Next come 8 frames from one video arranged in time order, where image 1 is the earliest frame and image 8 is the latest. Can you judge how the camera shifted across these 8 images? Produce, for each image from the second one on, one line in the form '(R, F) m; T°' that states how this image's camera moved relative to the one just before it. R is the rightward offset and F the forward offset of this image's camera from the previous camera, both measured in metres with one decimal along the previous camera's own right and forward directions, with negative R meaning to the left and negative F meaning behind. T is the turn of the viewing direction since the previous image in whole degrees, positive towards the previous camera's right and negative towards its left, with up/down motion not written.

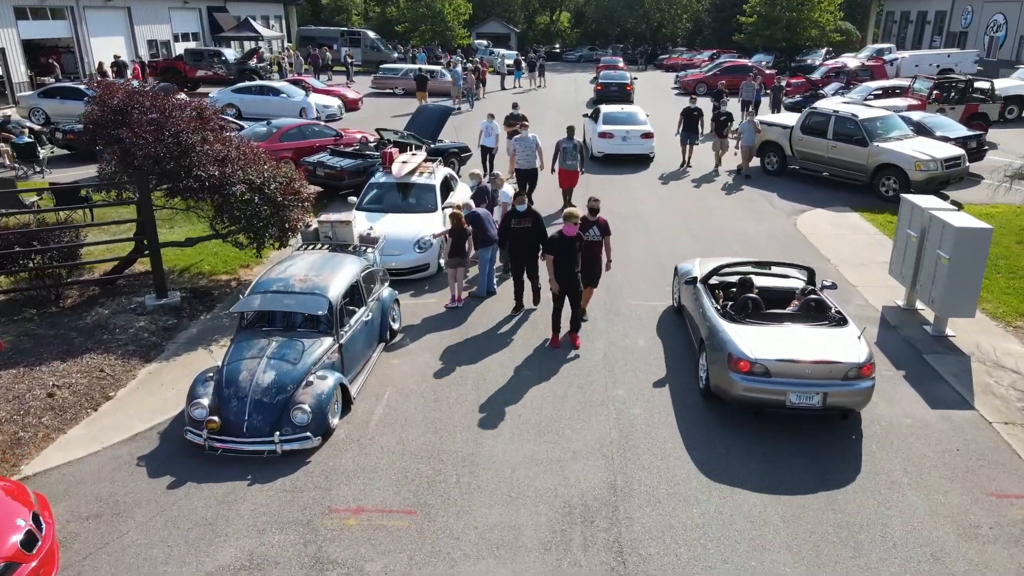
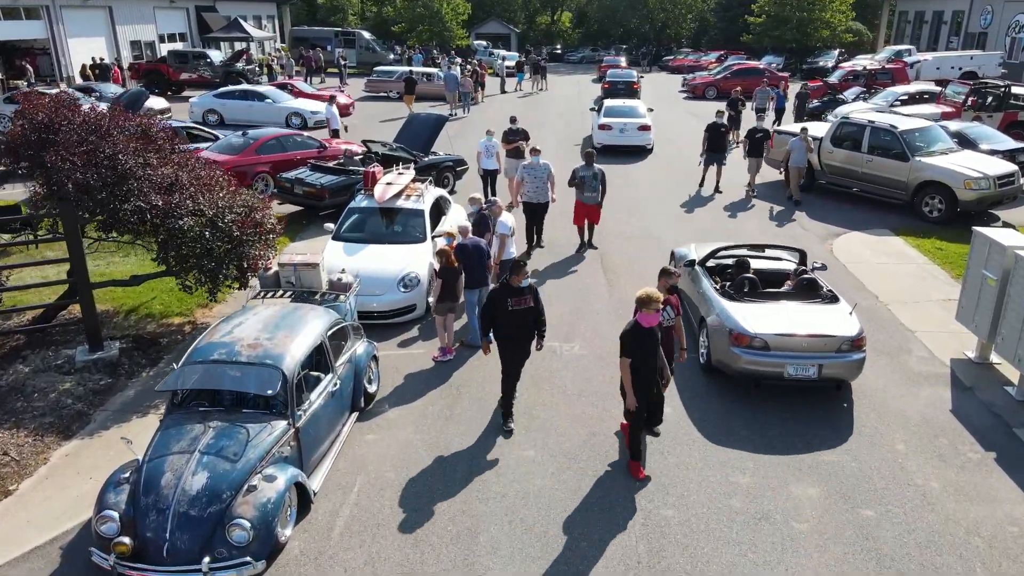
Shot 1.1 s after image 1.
(0.0, +1.6) m; 0°
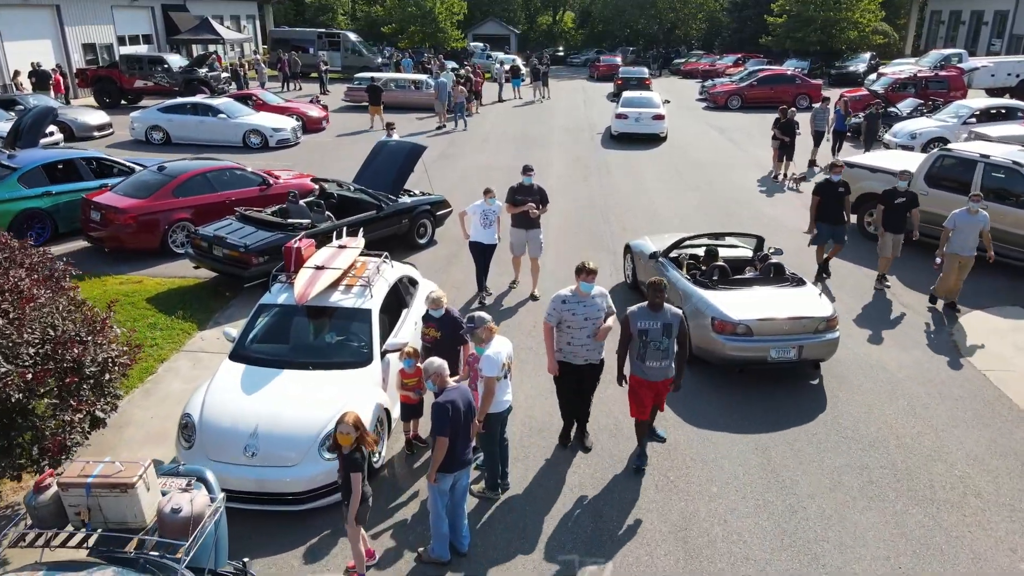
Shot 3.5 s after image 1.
(+0.1, +3.7) m; 0°
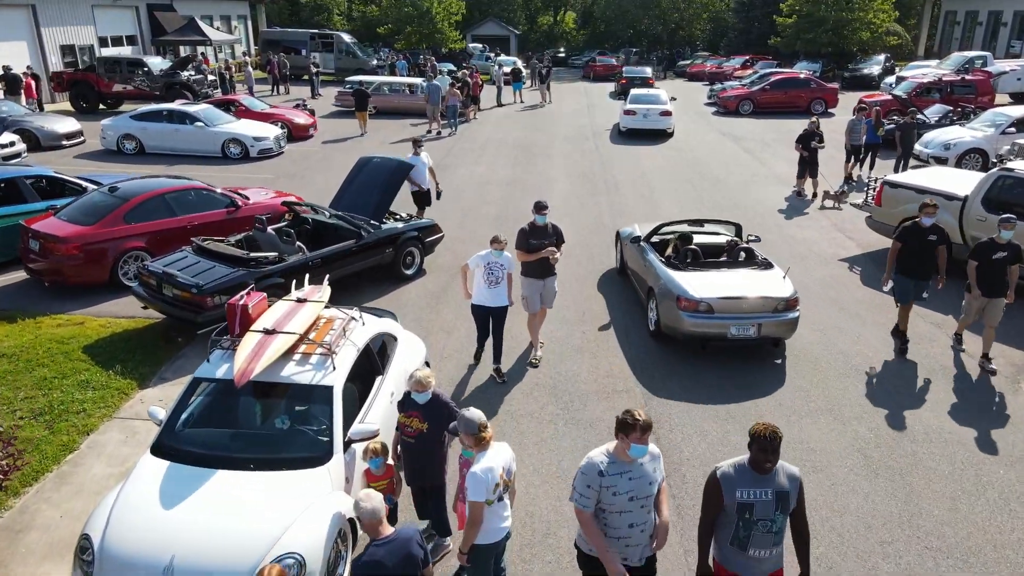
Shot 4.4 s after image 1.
(0.0, +1.5) m; 0°
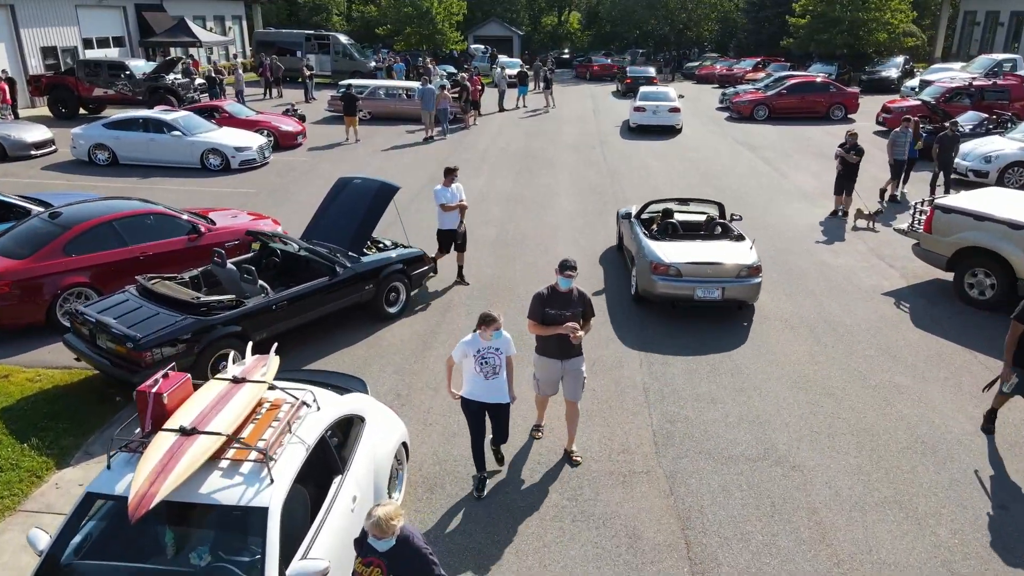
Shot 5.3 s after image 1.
(+0.1, +1.4) m; 0°
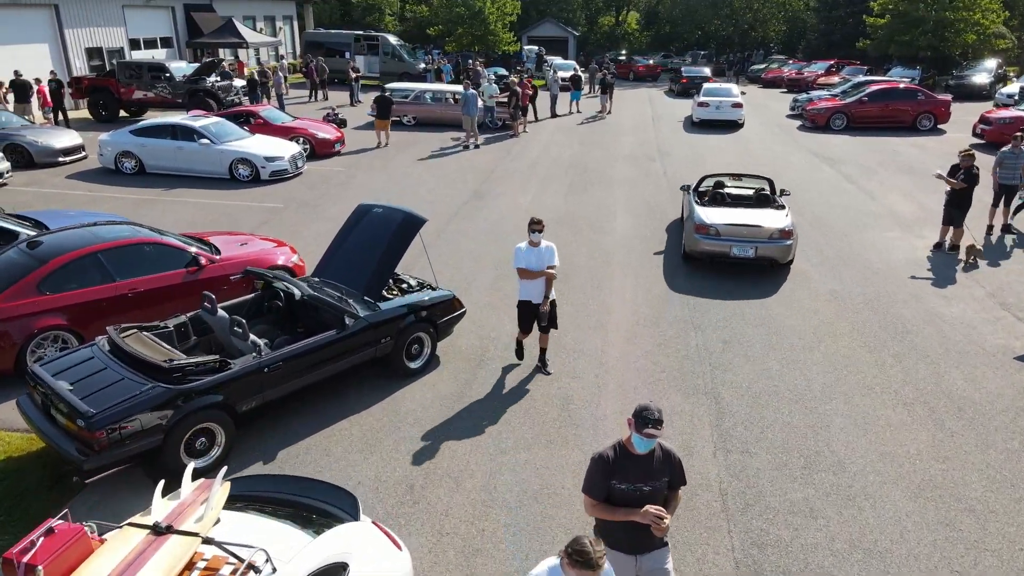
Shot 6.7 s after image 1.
(0.0, +1.6) m; -4°
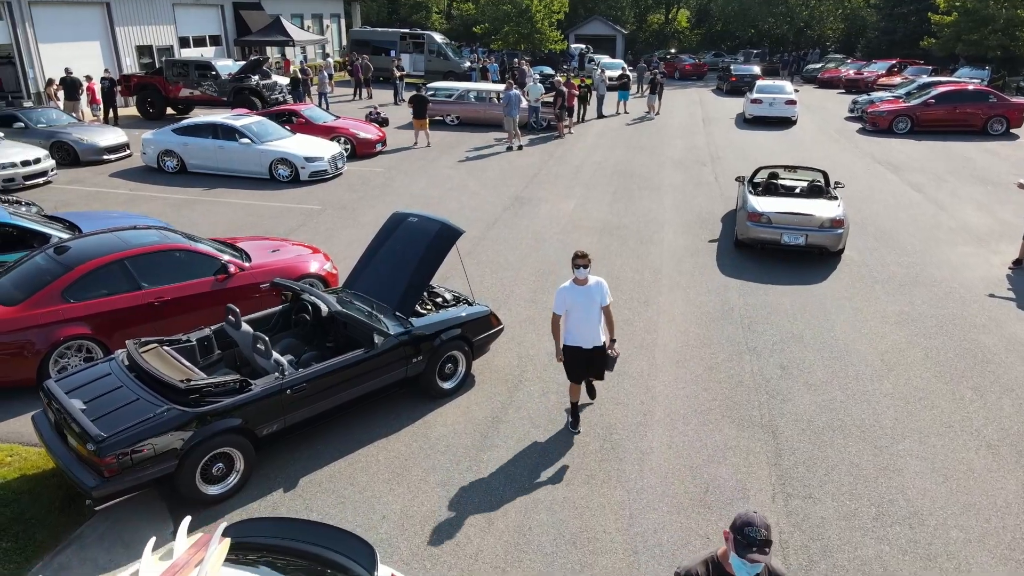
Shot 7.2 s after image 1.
(0.0, +0.5) m; -3°
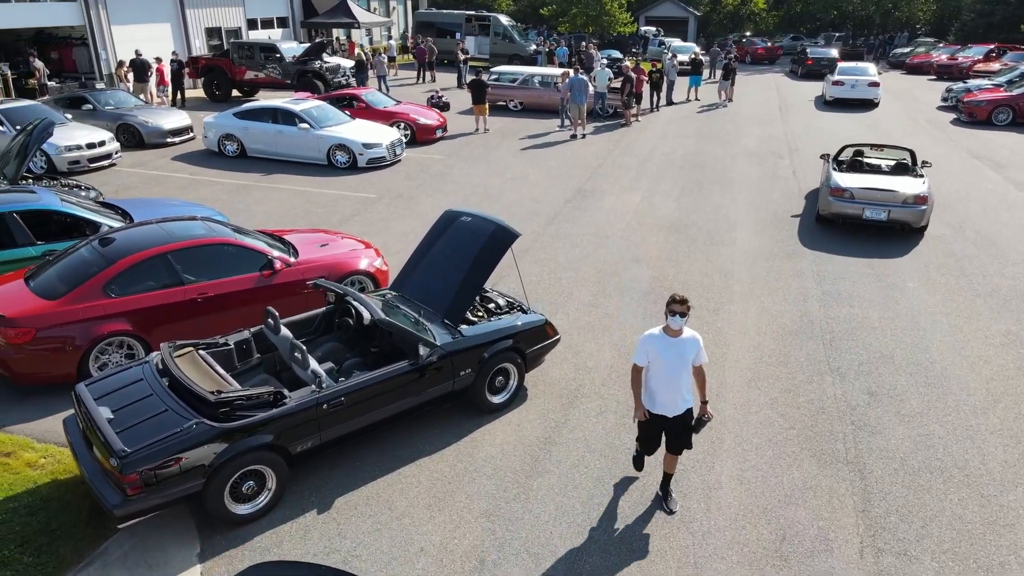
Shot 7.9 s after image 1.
(0.0, +0.6) m; -5°
